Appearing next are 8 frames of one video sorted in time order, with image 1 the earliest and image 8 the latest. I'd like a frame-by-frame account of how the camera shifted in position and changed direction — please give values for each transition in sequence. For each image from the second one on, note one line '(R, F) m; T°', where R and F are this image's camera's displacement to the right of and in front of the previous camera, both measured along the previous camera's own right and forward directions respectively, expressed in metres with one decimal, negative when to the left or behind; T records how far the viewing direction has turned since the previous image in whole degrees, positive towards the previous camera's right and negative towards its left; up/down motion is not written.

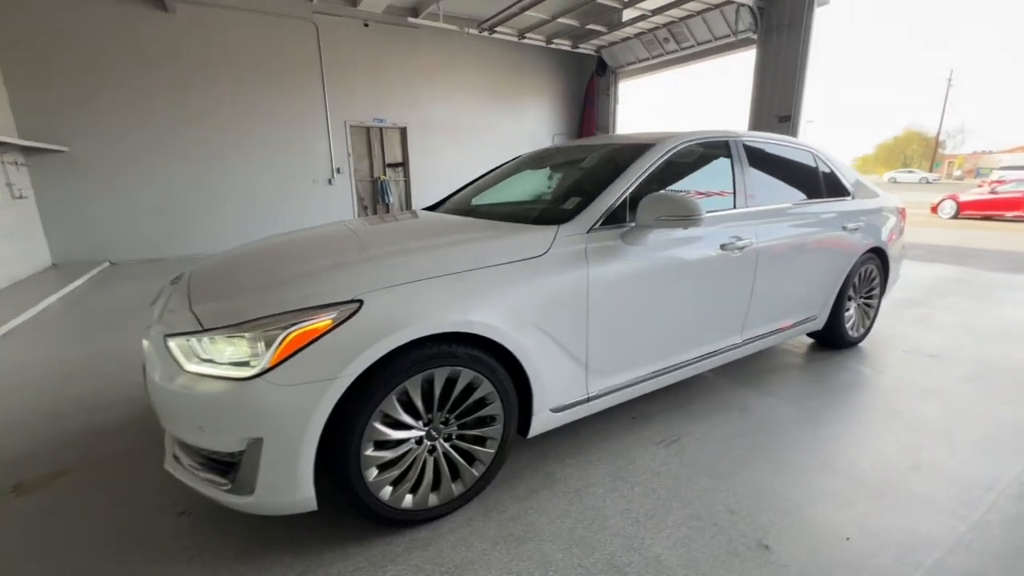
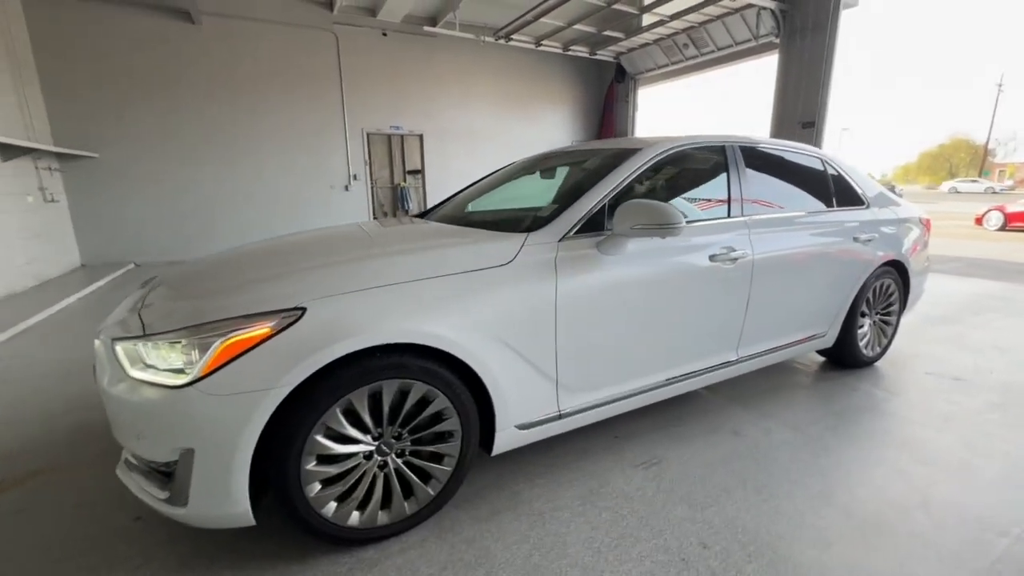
(+0.2, +0.1) m; -3°
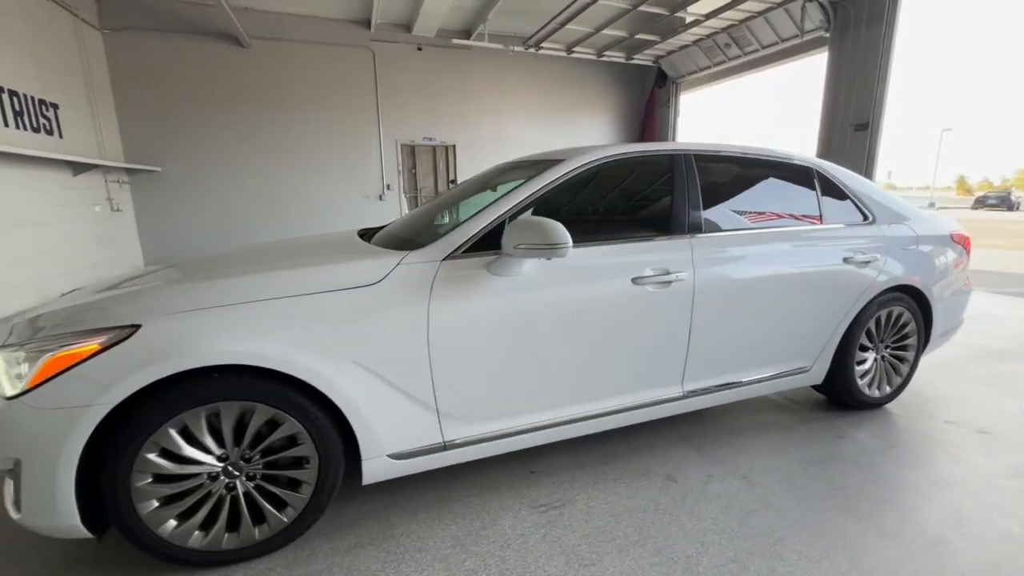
(+0.7, +0.2) m; -8°
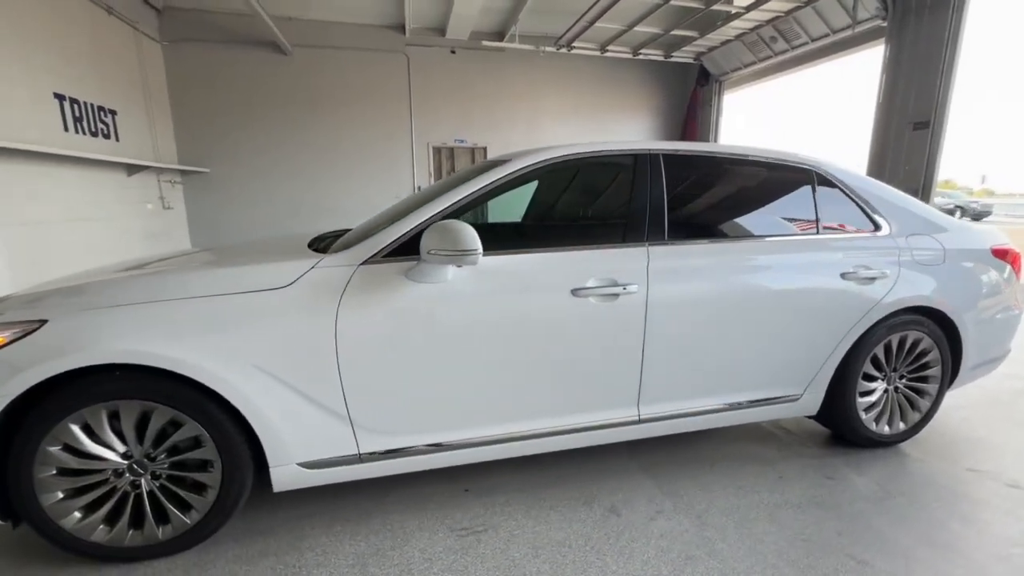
(+0.5, +0.2) m; -6°
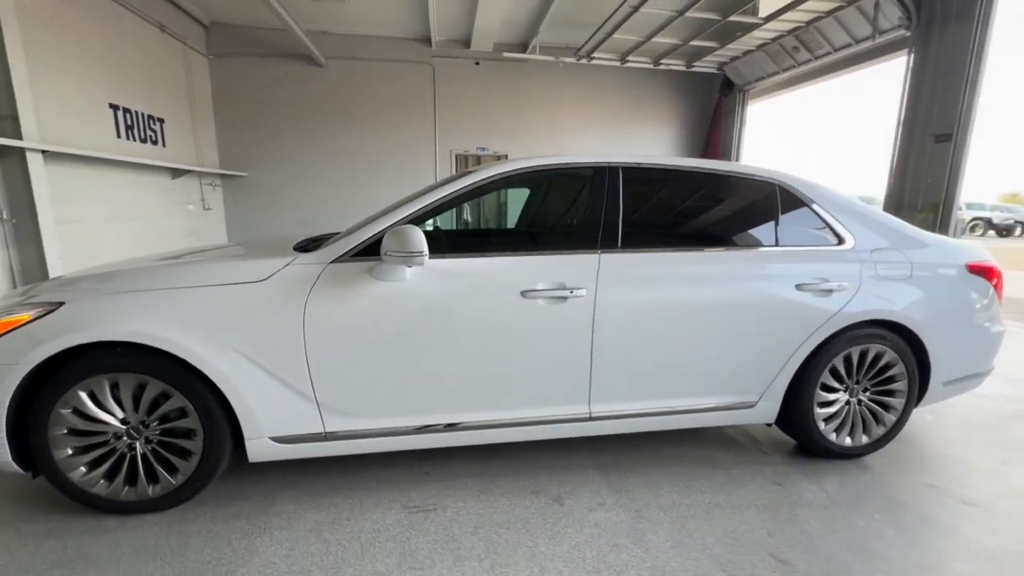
(+0.3, -0.1) m; -4°
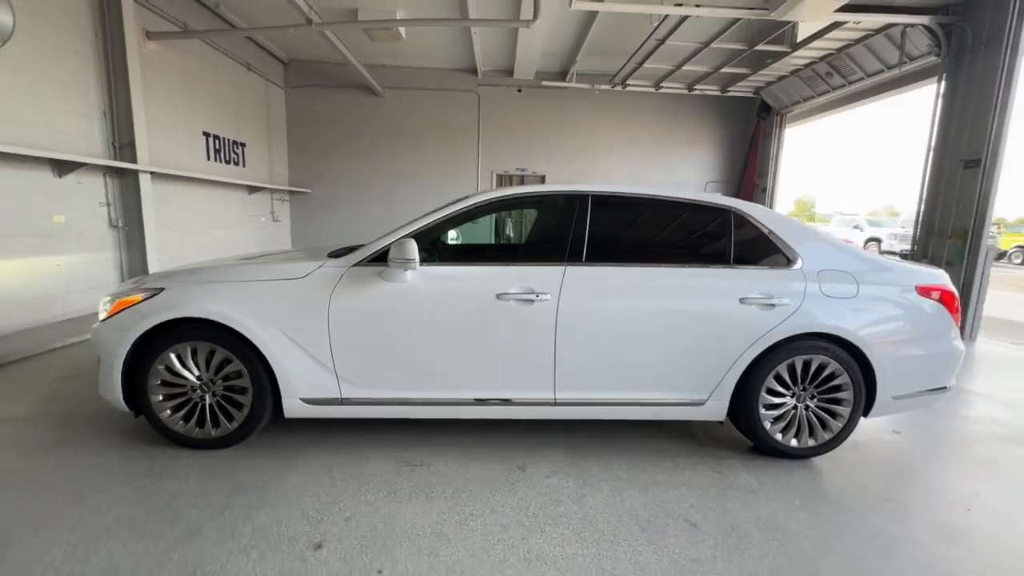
(+0.4, -0.5) m; -6°
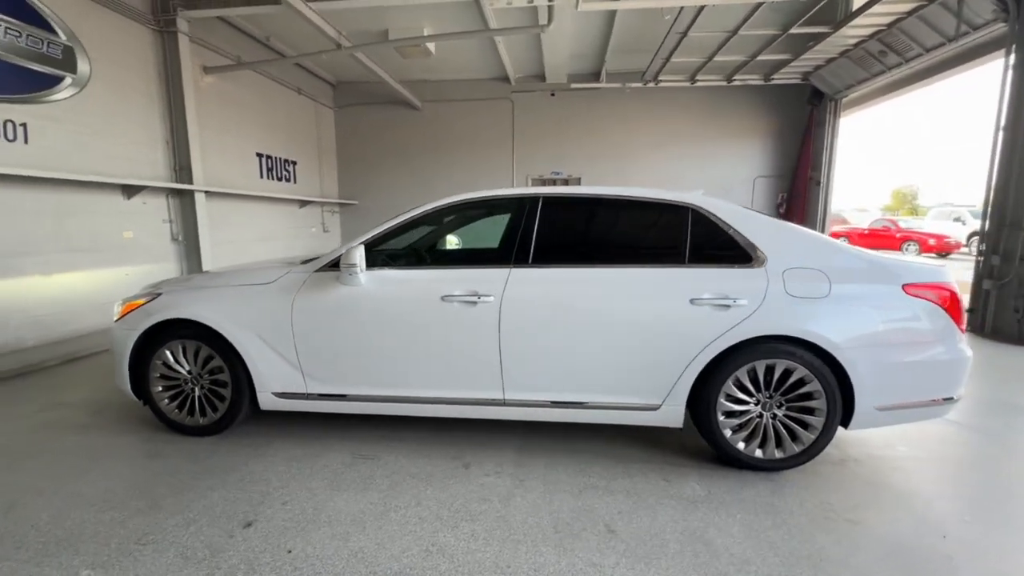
(+0.7, 0.0) m; -8°
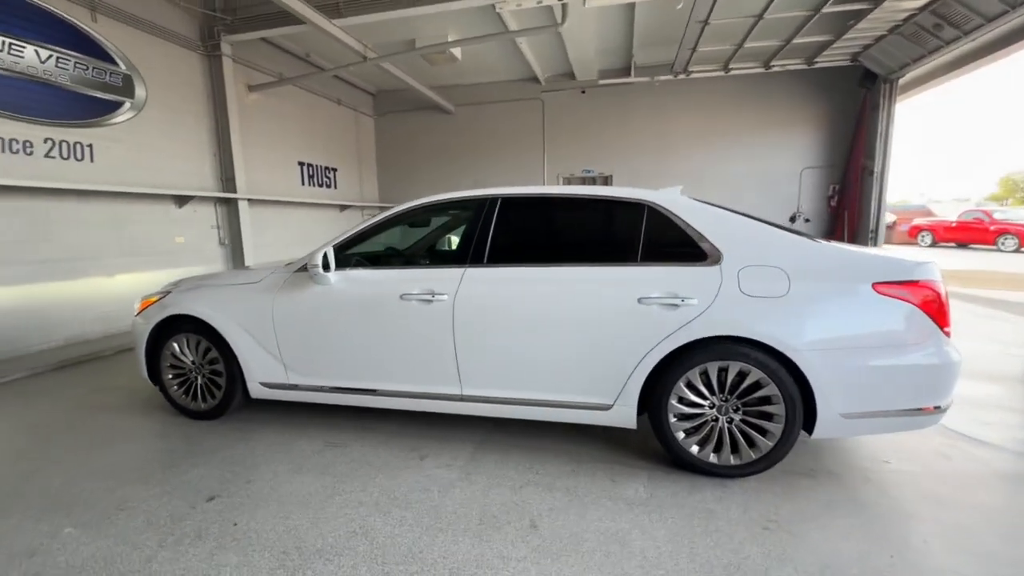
(+0.6, 0.0) m; -7°
